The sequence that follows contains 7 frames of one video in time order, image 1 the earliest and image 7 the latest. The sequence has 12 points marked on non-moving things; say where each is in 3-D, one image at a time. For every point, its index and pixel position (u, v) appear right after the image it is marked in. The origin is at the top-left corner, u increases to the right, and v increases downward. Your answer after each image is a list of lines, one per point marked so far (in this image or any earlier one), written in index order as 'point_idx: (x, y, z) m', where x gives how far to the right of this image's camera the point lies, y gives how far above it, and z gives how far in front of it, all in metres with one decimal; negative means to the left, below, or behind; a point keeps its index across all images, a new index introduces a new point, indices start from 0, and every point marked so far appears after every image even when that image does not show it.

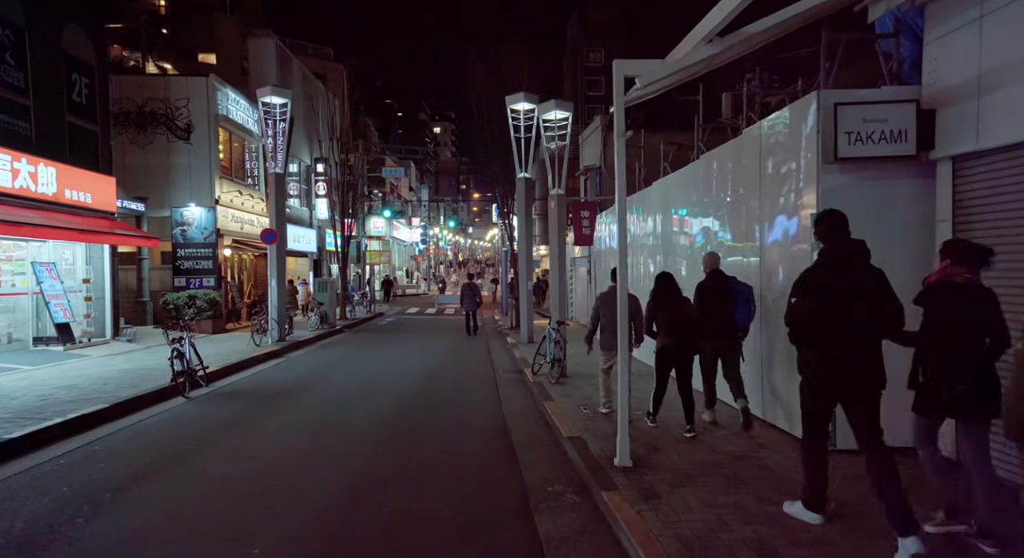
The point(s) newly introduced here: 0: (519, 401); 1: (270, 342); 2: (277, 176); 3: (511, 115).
0: (+0.1, -1.9, +10.7) m
1: (-6.3, -1.6, +18.1) m
2: (-6.2, +2.8, +18.4) m
3: (0.0, +4.4, +18.8) m
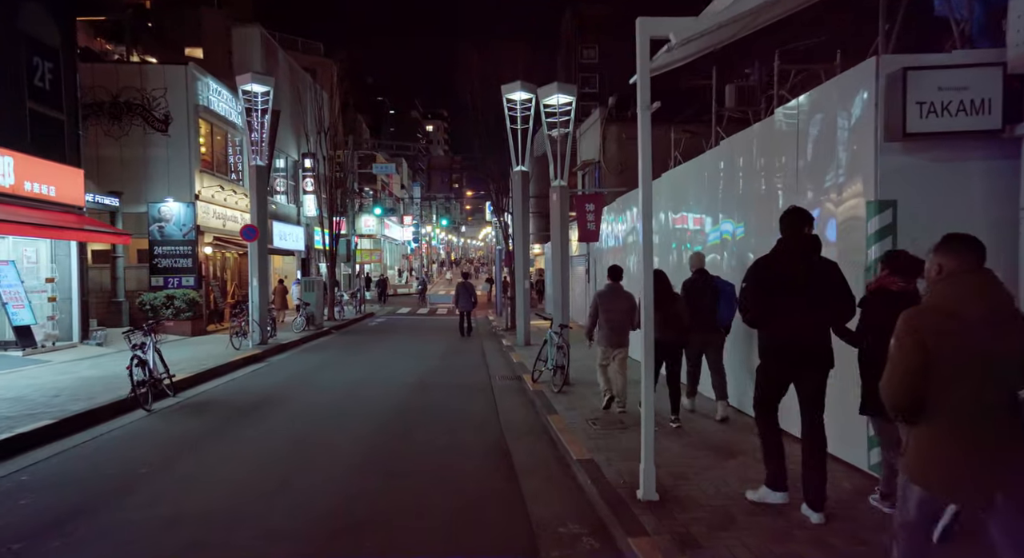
0: (+0.1, -1.9, +9.7) m
1: (-6.4, -1.6, +17.1) m
2: (-6.3, +2.8, +17.3) m
3: (-0.2, +4.4, +17.8) m
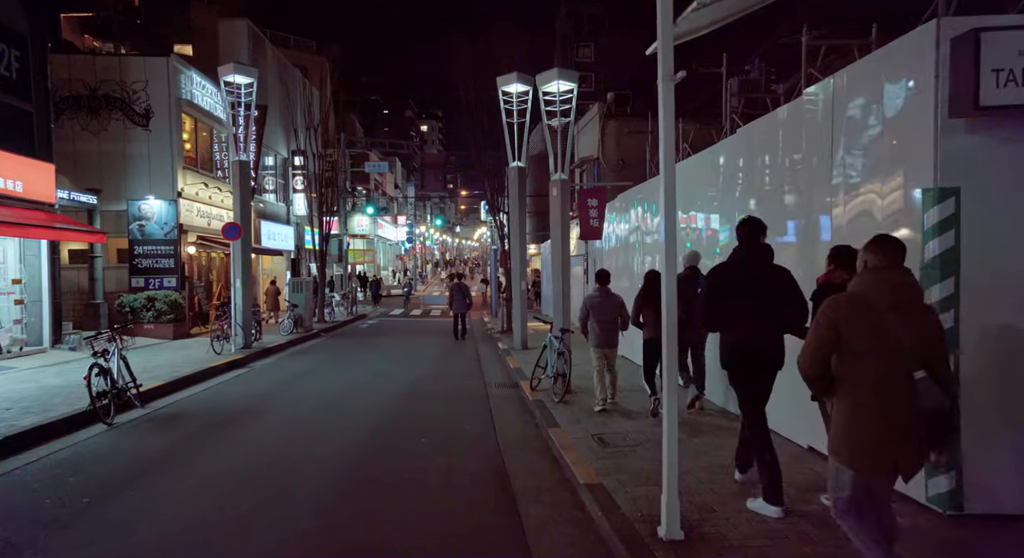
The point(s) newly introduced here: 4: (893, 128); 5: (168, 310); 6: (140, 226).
0: (0.0, -1.9, +8.9) m
1: (-6.5, -1.6, +16.2) m
2: (-6.4, +2.8, +16.5) m
3: (-0.2, +4.4, +17.0) m
4: (+2.9, +1.2, +5.4) m
5: (-9.4, -0.8, +19.0) m
6: (-10.5, +1.5, +19.7) m
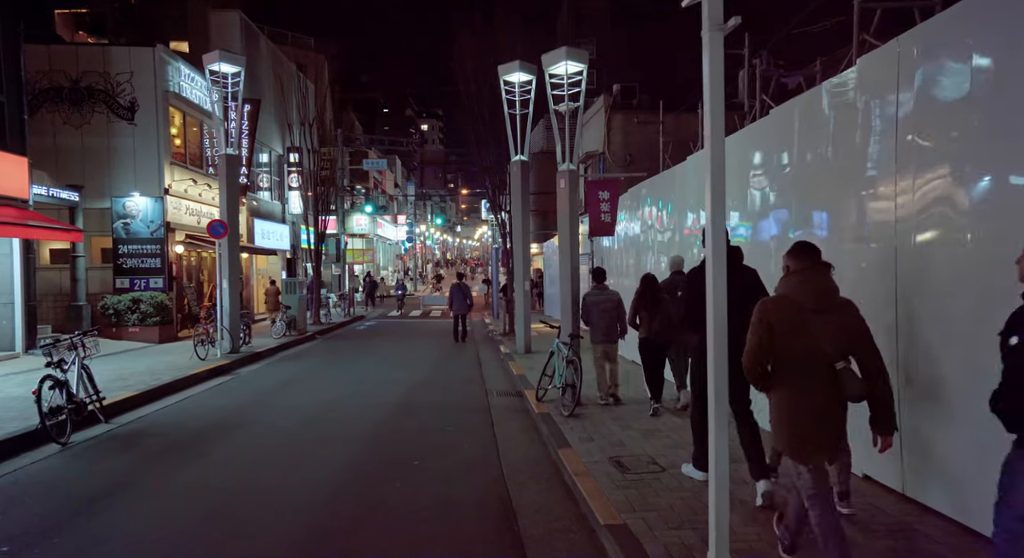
0: (+0.1, -1.9, +8.0) m
1: (-6.4, -1.6, +15.3) m
2: (-6.4, +2.7, +15.6) m
3: (-0.2, +4.4, +16.1) m
4: (+3.0, +1.2, +4.5) m
5: (-9.3, -0.9, +18.1) m
6: (-10.4, +1.5, +18.8) m
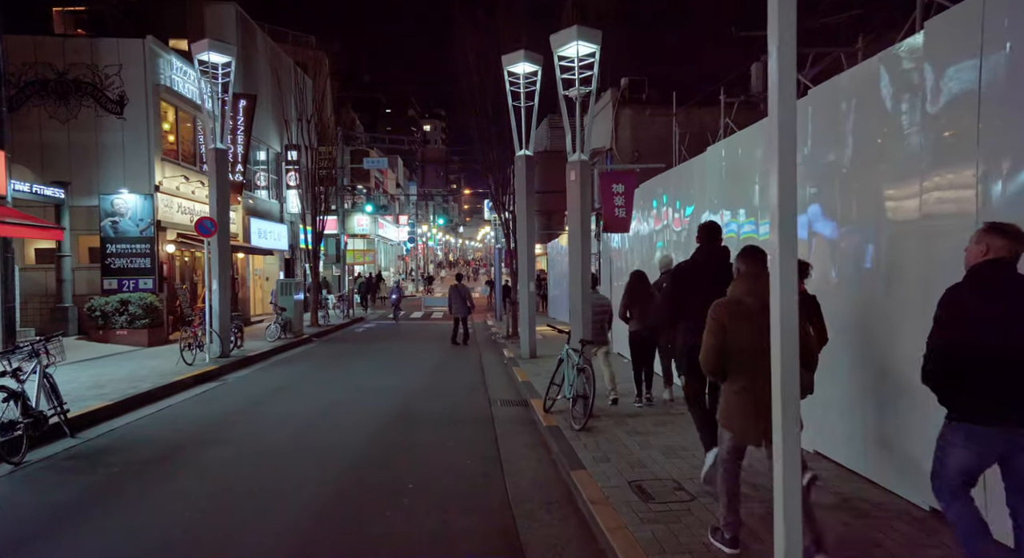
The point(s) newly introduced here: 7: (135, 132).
0: (+0.2, -1.9, +7.2) m
1: (-6.3, -1.7, +14.6) m
2: (-6.3, +2.7, +14.8) m
3: (-0.1, +4.4, +15.3) m
4: (+3.0, +1.2, +3.7) m
5: (-9.2, -0.9, +17.4) m
6: (-10.3, +1.5, +18.0) m
7: (-10.0, +3.9, +18.5) m
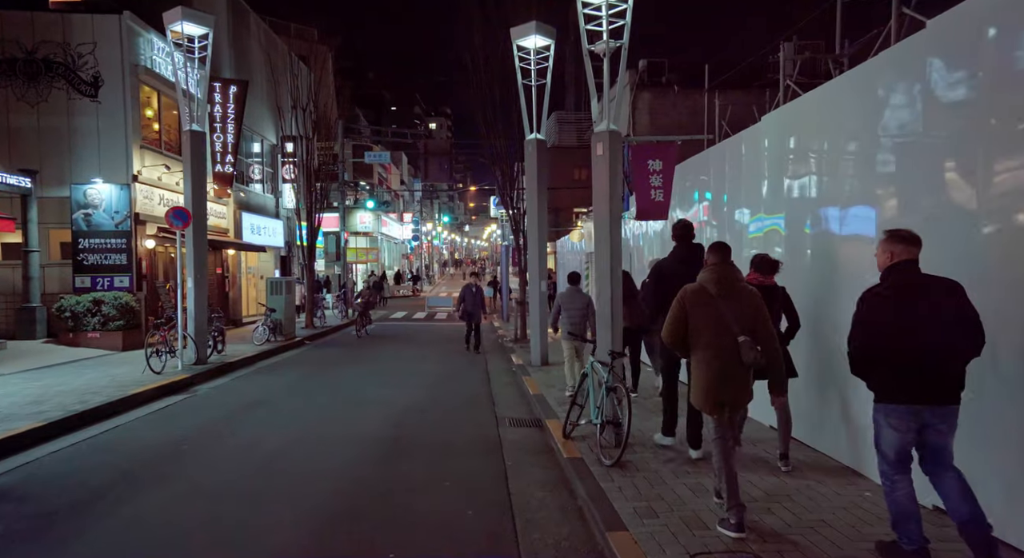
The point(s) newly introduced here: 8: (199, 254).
0: (+0.3, -1.9, +5.7) m
1: (-6.2, -1.6, +13.1) m
2: (-6.1, +2.8, +13.3) m
3: (+0.1, +4.4, +13.7) m
4: (+3.1, +1.2, +2.1) m
5: (-9.0, -0.8, +15.9) m
6: (-10.1, +1.5, +16.6) m
7: (-9.7, +4.0, +17.0) m
8: (-5.9, +0.4, +13.2) m
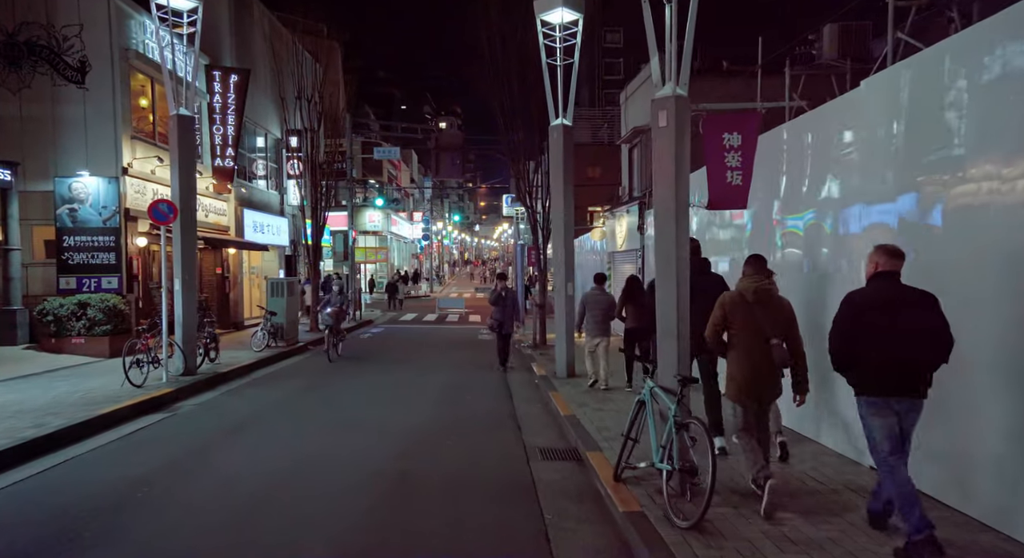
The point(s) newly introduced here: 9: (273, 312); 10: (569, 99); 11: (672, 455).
0: (+0.6, -1.9, +4.3) m
1: (-5.8, -1.6, +11.8) m
2: (-5.7, +2.8, +12.0) m
3: (+0.5, +4.4, +12.3) m
4: (+3.4, +1.2, +0.7) m
5: (-8.5, -0.8, +14.6) m
6: (-9.7, +1.5, +15.3) m
7: (-9.3, +3.9, +15.7) m
8: (-5.5, +0.4, +11.9) m
9: (-6.1, -0.8, +18.0) m
10: (+1.0, +3.3, +12.8) m
11: (+1.2, -1.3, +5.0) m
